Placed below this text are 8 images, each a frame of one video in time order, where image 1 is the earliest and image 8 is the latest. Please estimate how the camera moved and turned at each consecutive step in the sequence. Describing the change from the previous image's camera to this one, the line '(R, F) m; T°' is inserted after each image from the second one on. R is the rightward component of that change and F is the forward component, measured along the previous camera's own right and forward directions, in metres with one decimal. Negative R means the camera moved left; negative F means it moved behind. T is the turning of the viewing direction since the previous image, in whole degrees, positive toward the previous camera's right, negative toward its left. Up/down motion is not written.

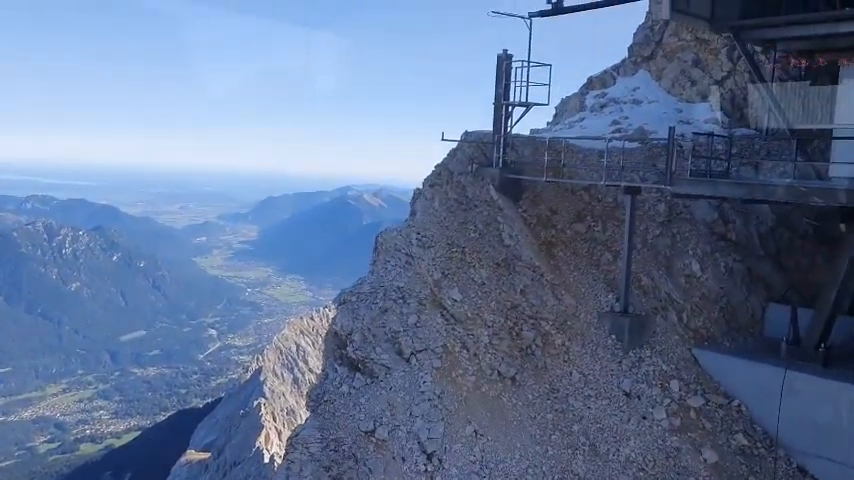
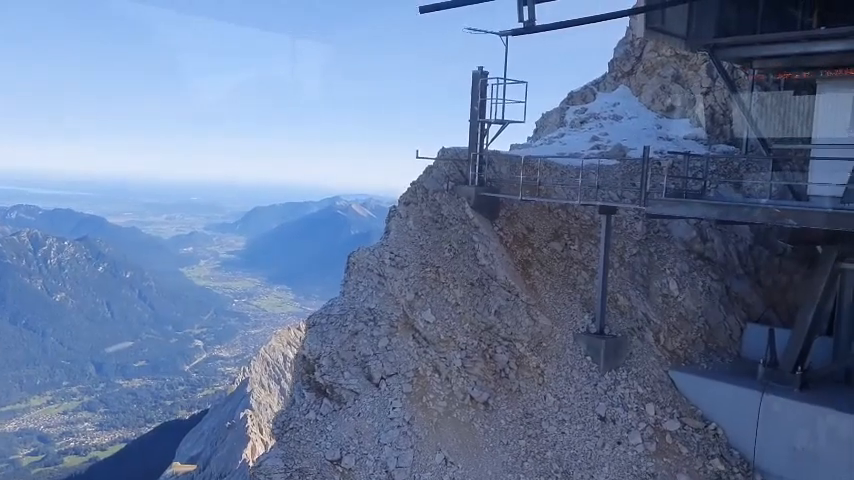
(+0.3, +0.2) m; +1°
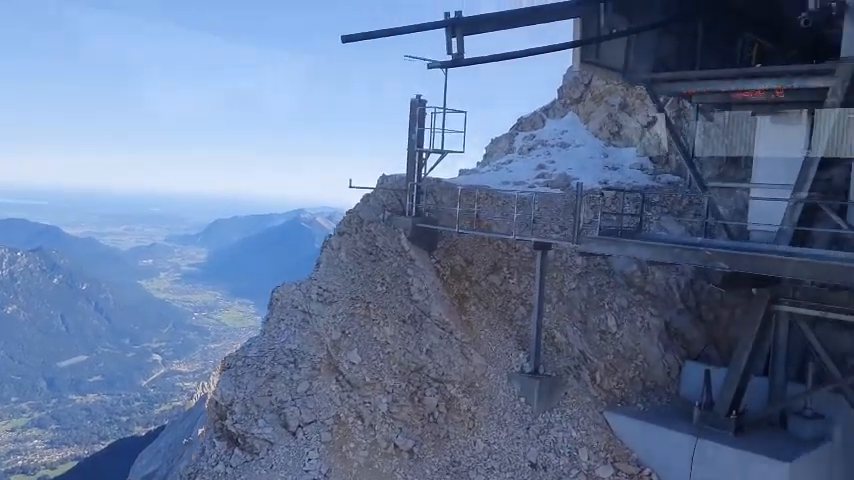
(+0.7, +0.5) m; +3°
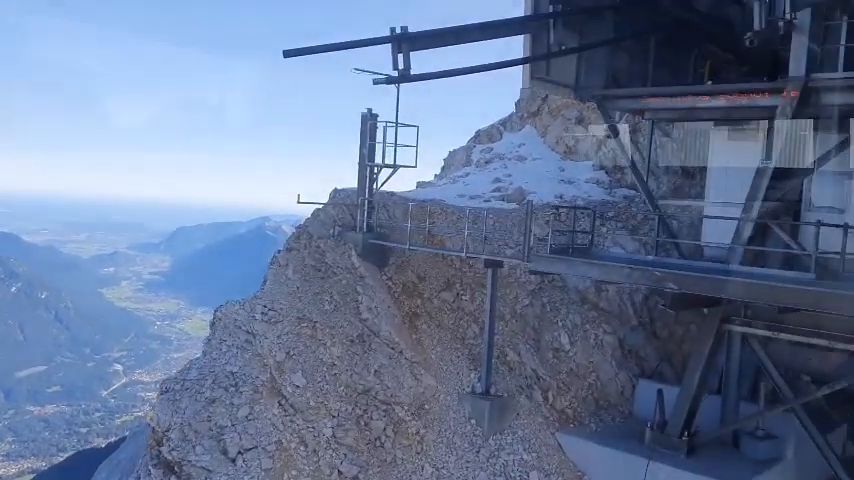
(+0.4, +0.3) m; +3°
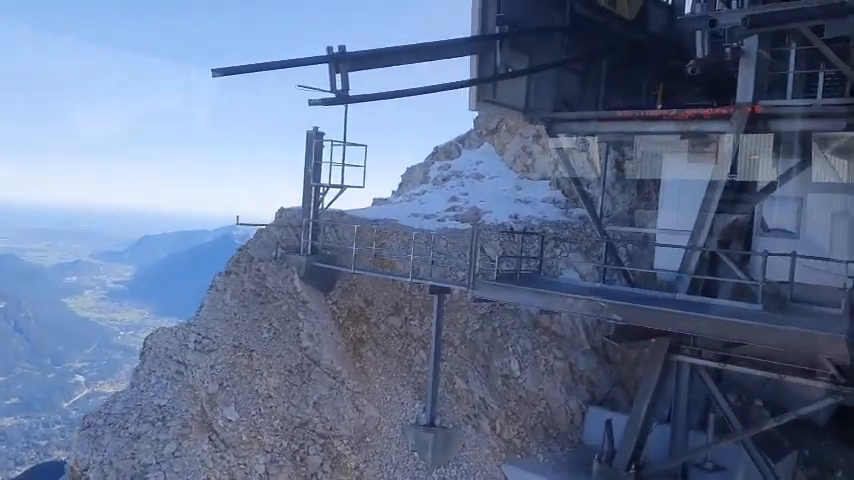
(+0.5, +0.4) m; +2°
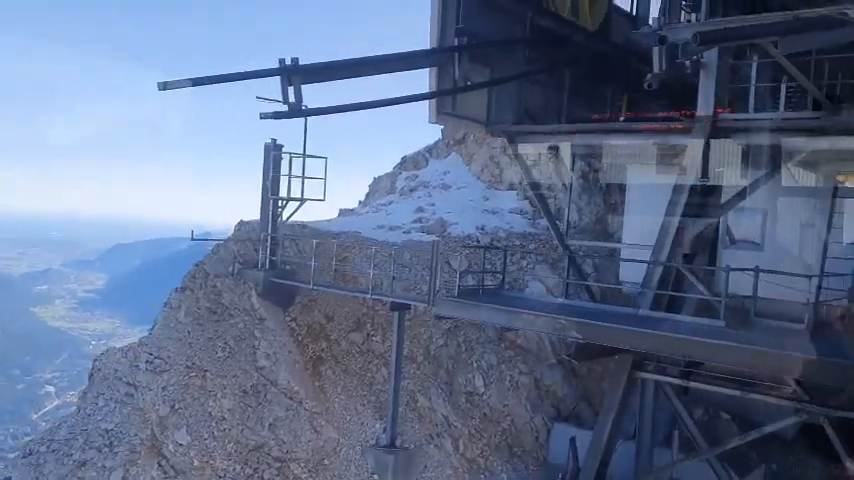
(+0.3, +0.3) m; +2°
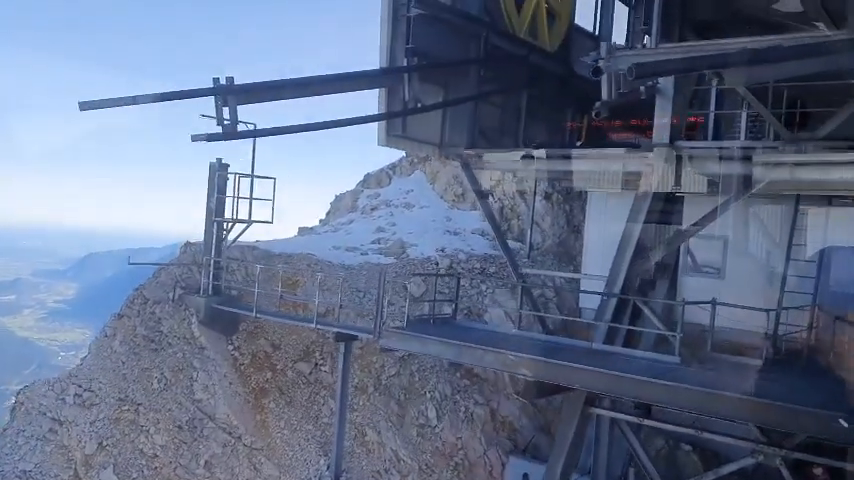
(+0.5, +0.5) m; +2°
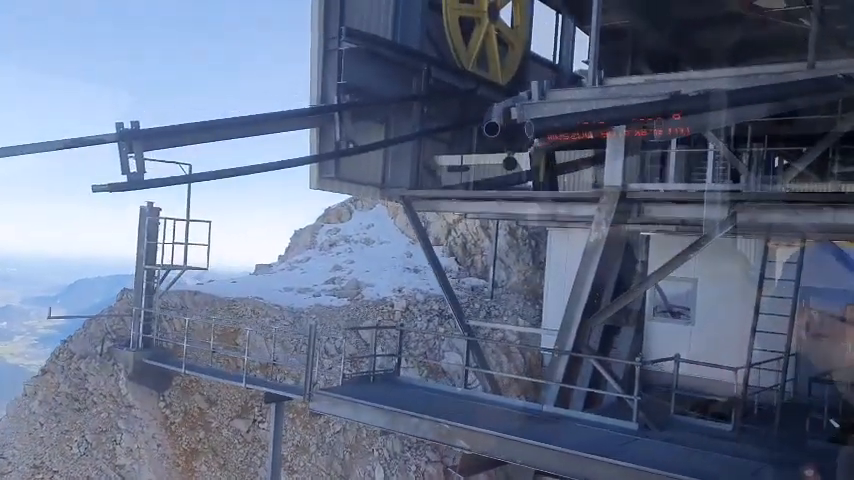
(+0.9, +0.7) m; 0°
